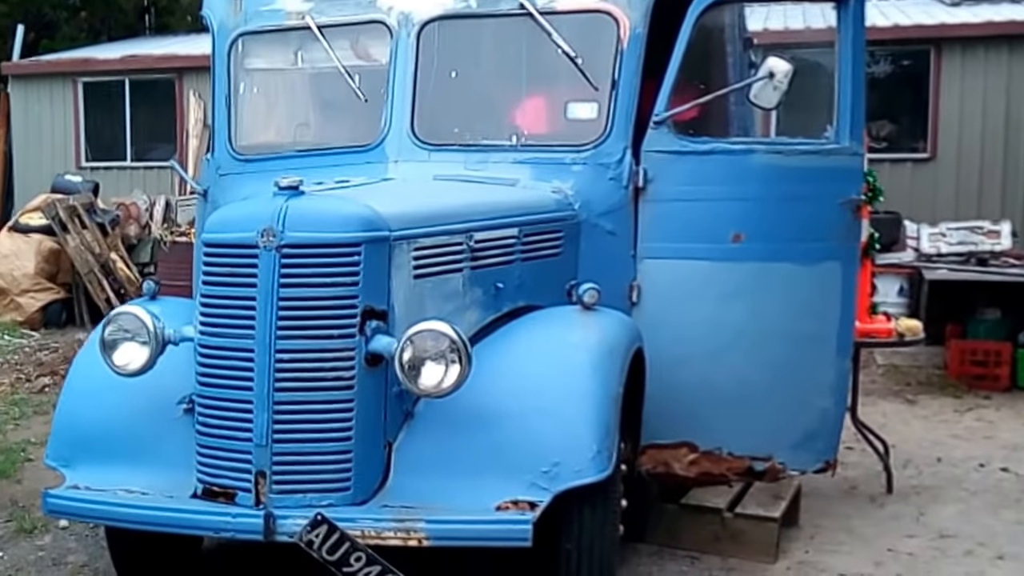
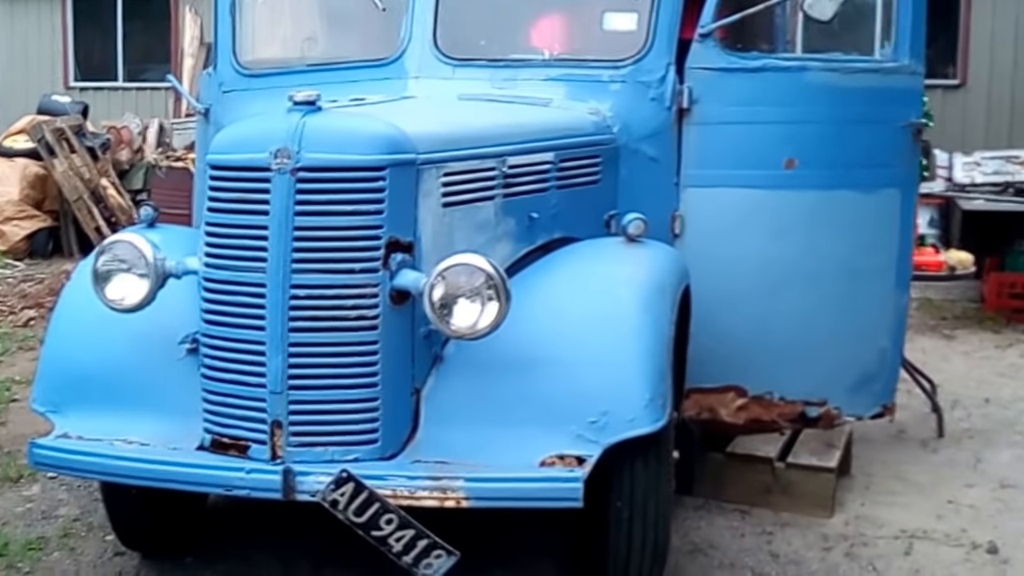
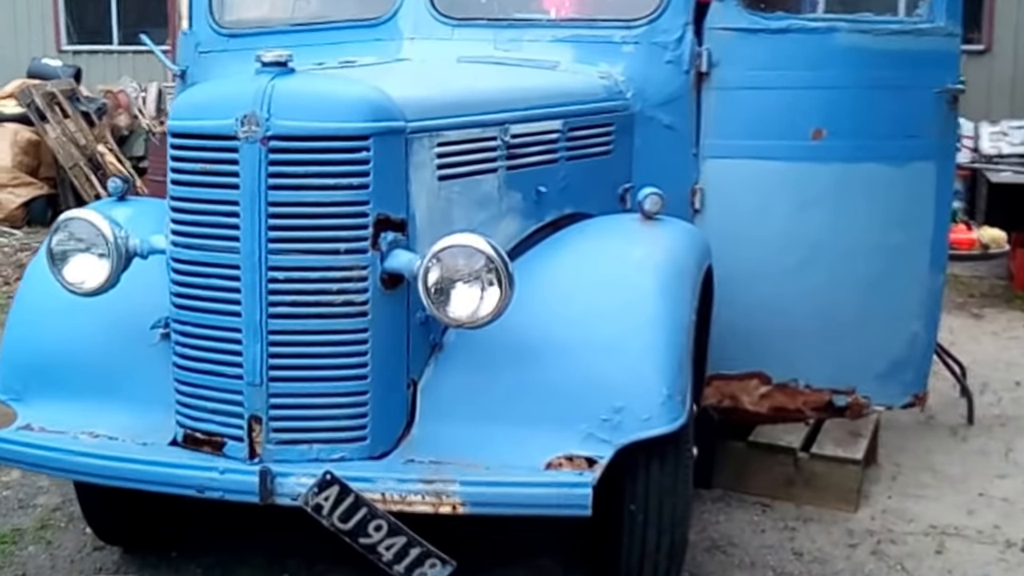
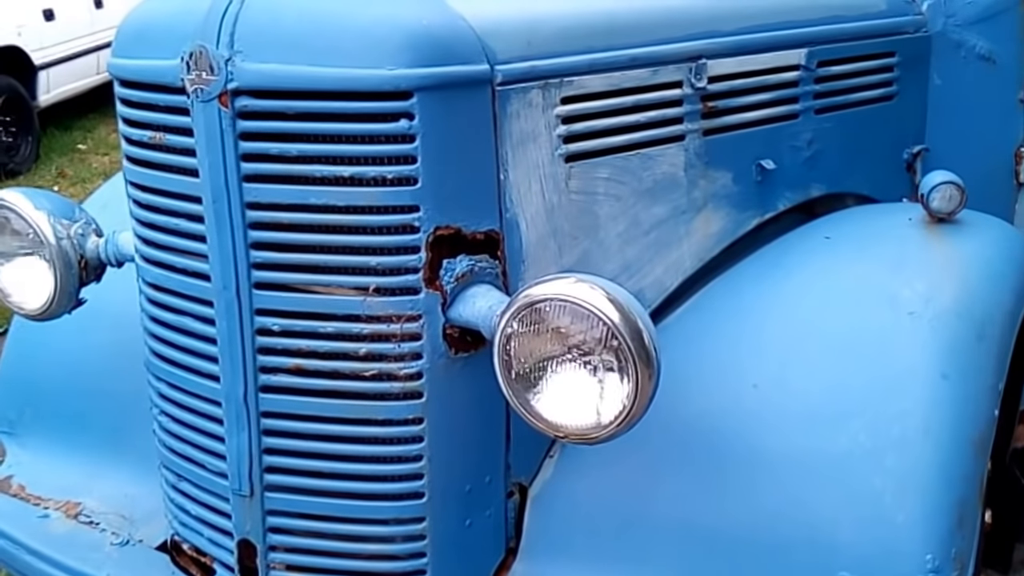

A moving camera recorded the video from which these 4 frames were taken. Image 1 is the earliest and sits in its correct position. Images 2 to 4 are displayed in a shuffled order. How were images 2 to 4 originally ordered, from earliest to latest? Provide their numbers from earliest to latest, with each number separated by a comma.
2, 3, 4
